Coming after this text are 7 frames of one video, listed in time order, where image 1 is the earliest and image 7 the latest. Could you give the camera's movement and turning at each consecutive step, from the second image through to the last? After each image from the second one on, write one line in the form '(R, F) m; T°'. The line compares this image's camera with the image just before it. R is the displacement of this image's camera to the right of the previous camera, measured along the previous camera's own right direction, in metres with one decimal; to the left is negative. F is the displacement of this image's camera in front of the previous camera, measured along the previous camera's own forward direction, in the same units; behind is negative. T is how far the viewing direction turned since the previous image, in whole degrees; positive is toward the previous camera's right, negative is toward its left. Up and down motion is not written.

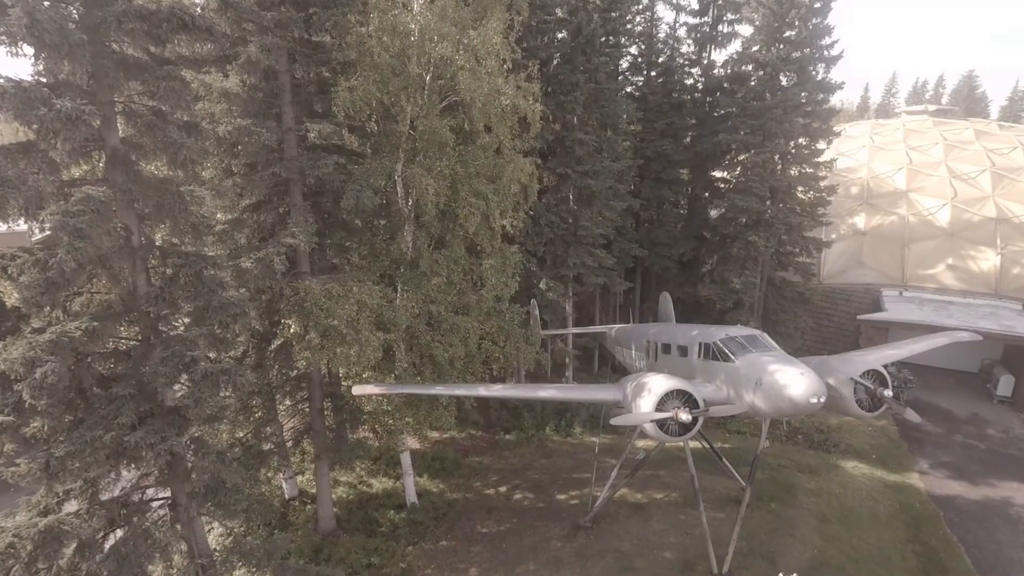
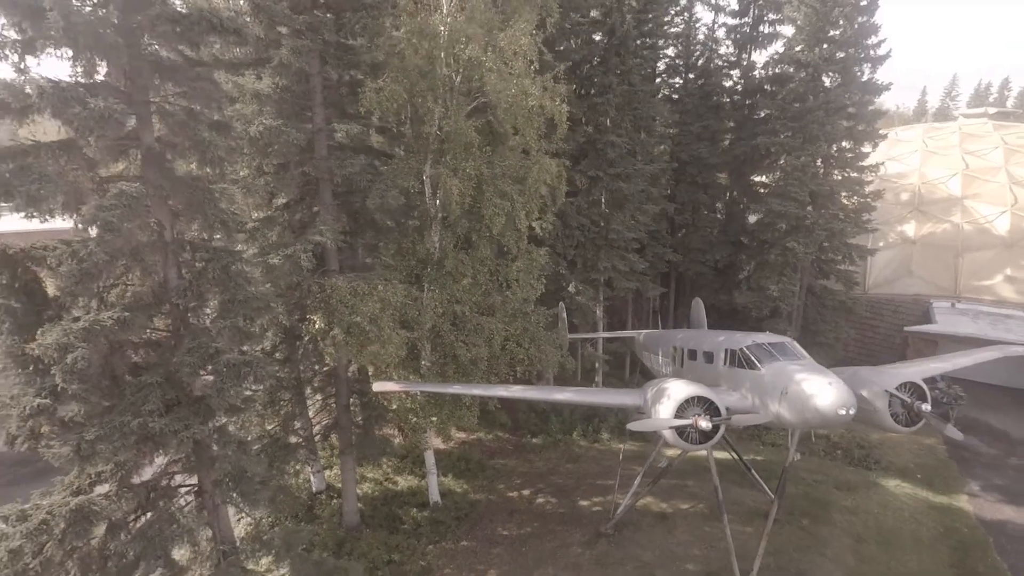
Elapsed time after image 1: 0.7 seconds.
(+0.3, 0.0) m; -4°
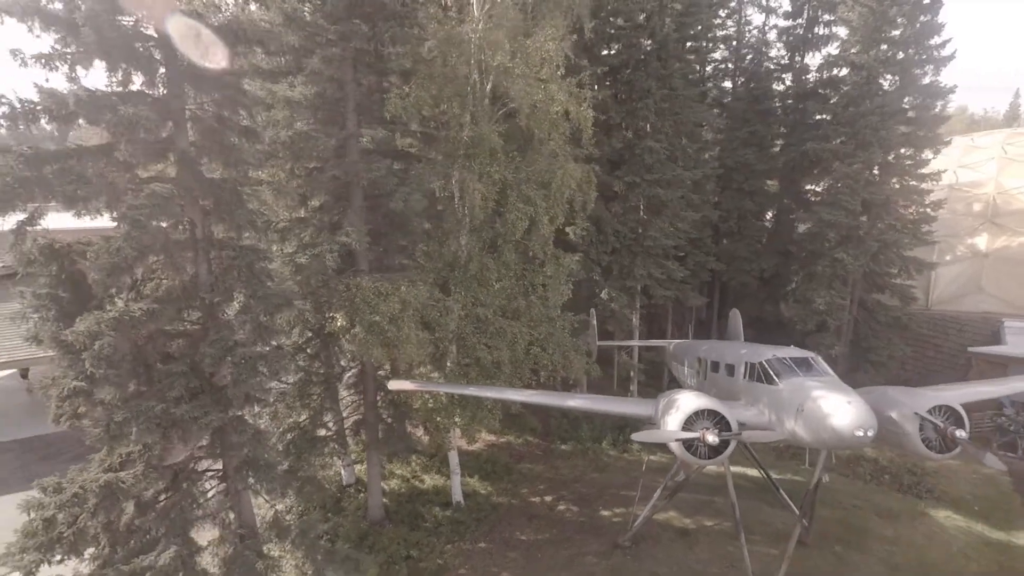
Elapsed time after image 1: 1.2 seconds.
(+0.7, 0.0) m; -6°
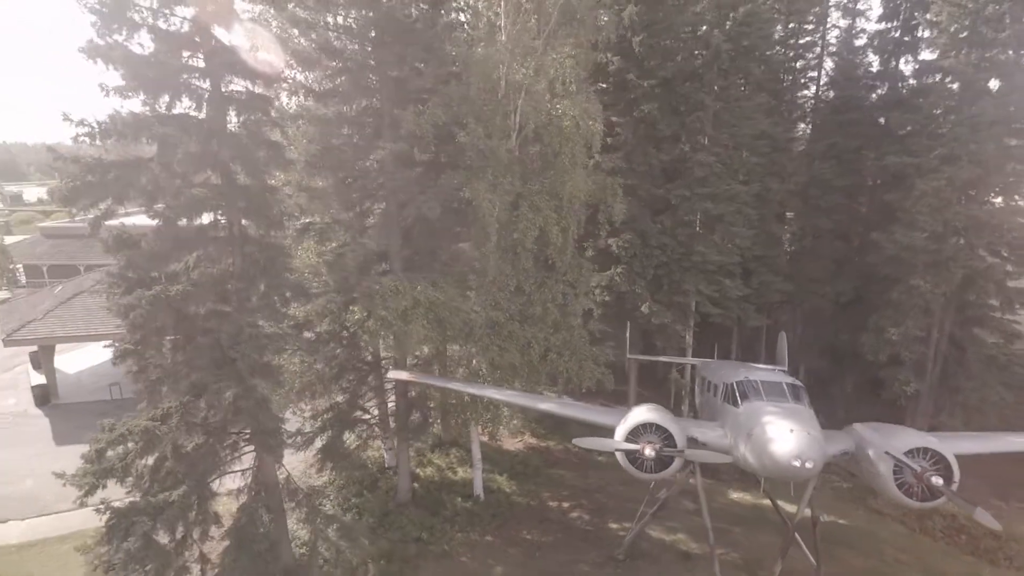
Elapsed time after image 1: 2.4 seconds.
(+2.5, -0.3) m; -13°
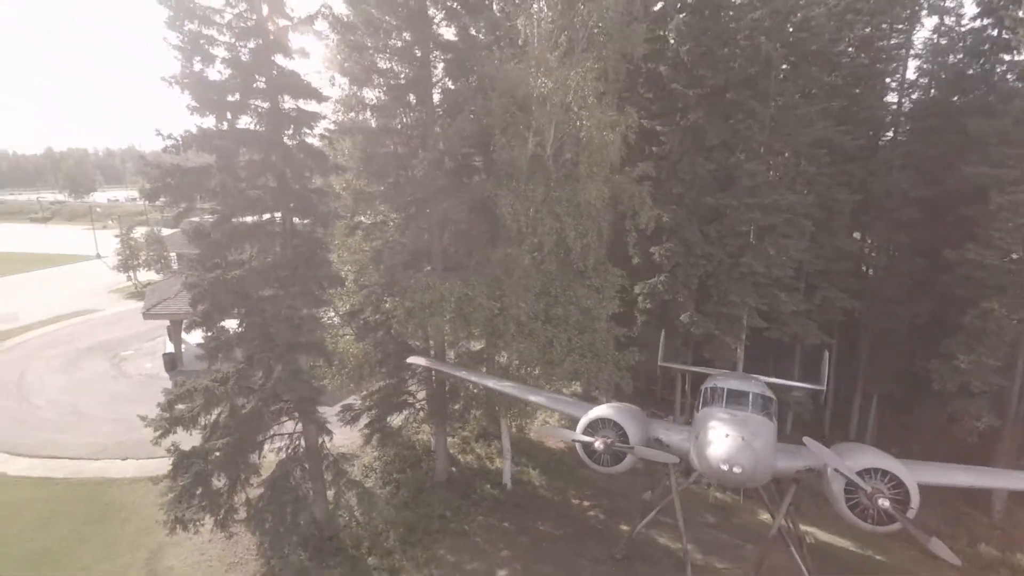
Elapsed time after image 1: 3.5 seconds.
(+2.2, -0.6) m; -12°
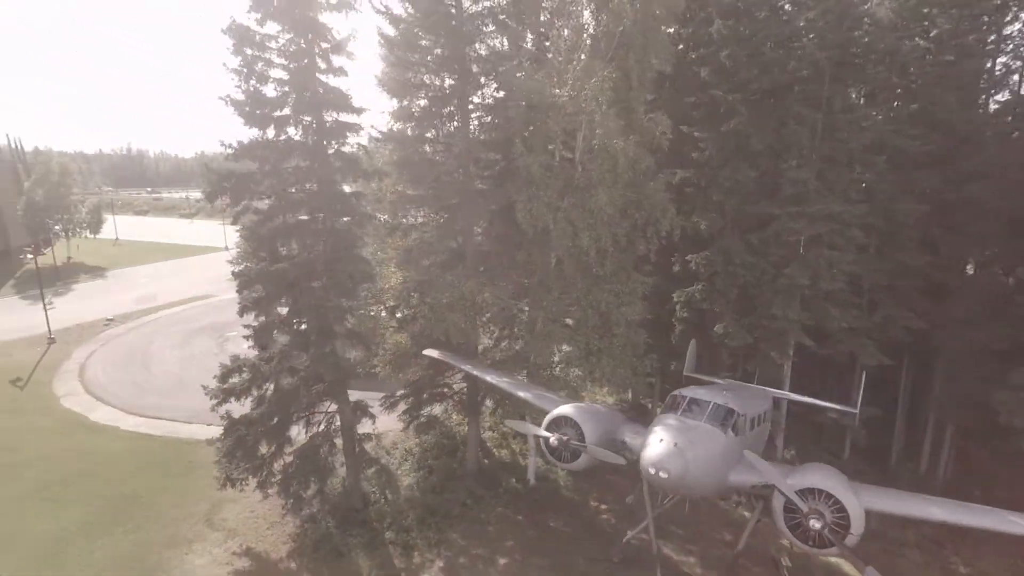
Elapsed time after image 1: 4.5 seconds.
(+2.1, -0.4) m; -11°
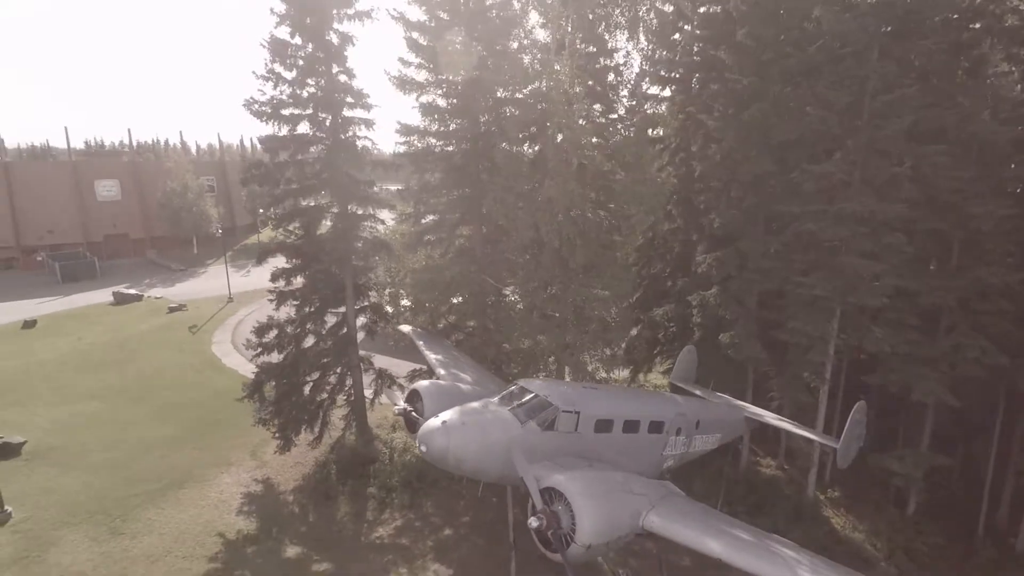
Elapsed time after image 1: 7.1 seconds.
(+5.2, +0.5) m; -19°
